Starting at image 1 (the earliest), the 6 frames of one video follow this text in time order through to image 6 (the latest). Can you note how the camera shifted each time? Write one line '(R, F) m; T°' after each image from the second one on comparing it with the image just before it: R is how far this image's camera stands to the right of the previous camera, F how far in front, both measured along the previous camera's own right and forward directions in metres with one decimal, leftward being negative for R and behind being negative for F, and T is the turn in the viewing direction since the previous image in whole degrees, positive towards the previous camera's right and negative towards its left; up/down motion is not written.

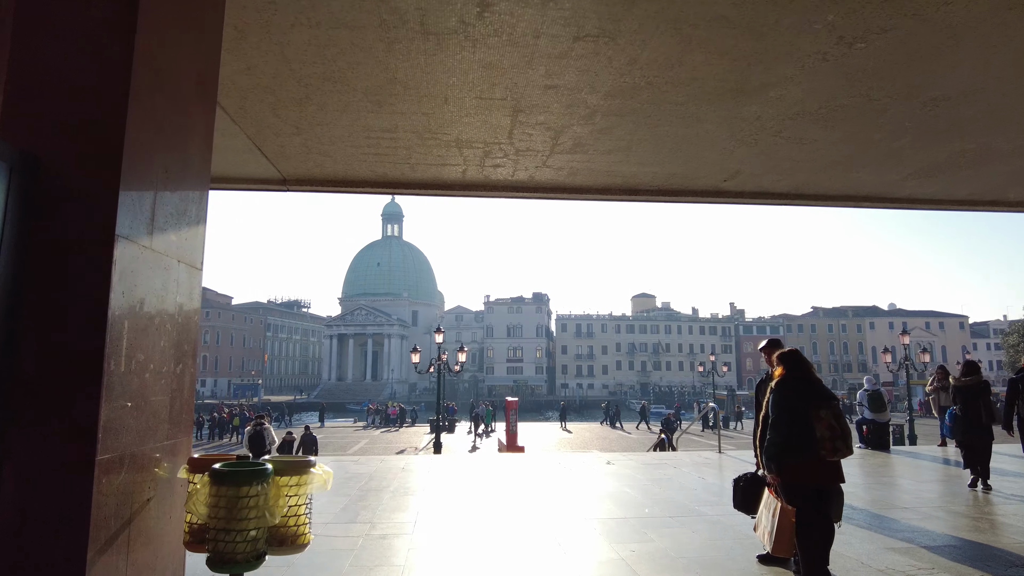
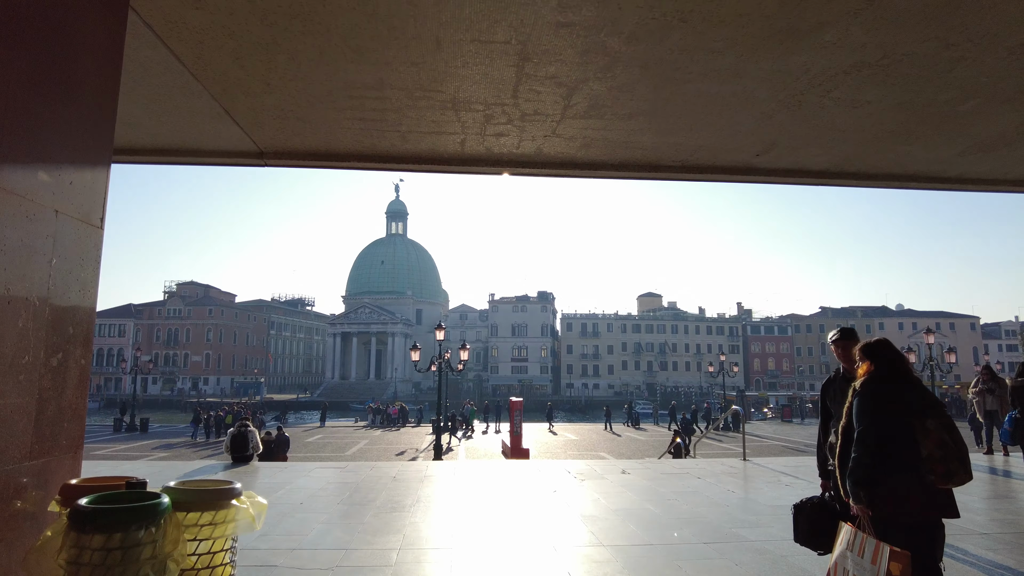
(0.0, +1.1) m; 0°
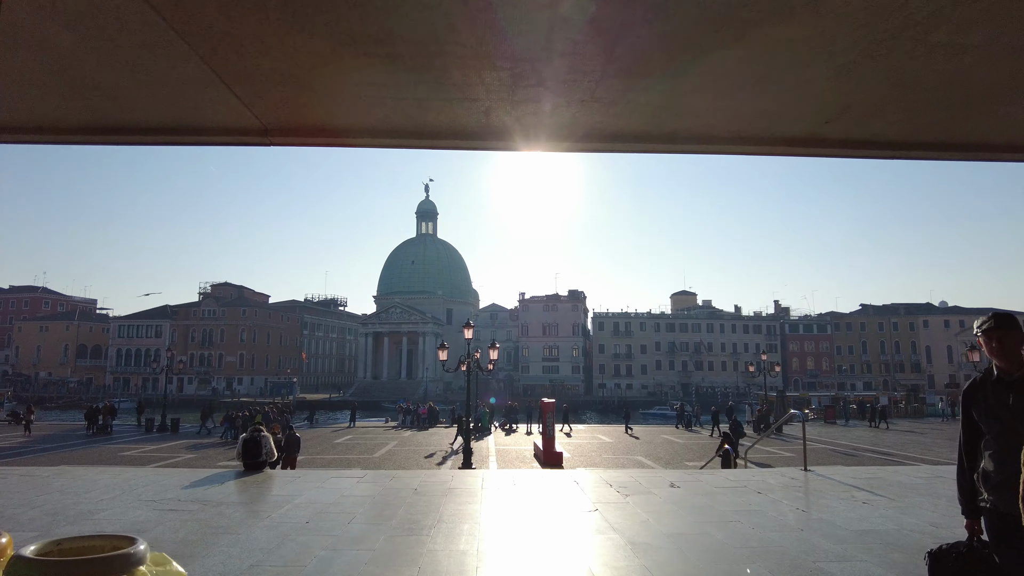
(0.0, +1.0) m; -3°
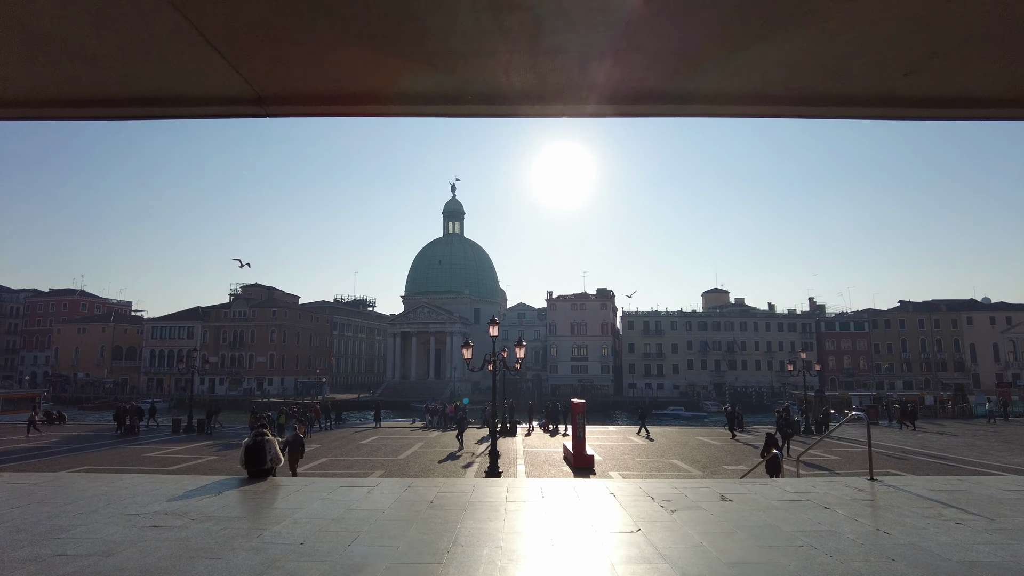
(0.0, +1.0) m; -3°
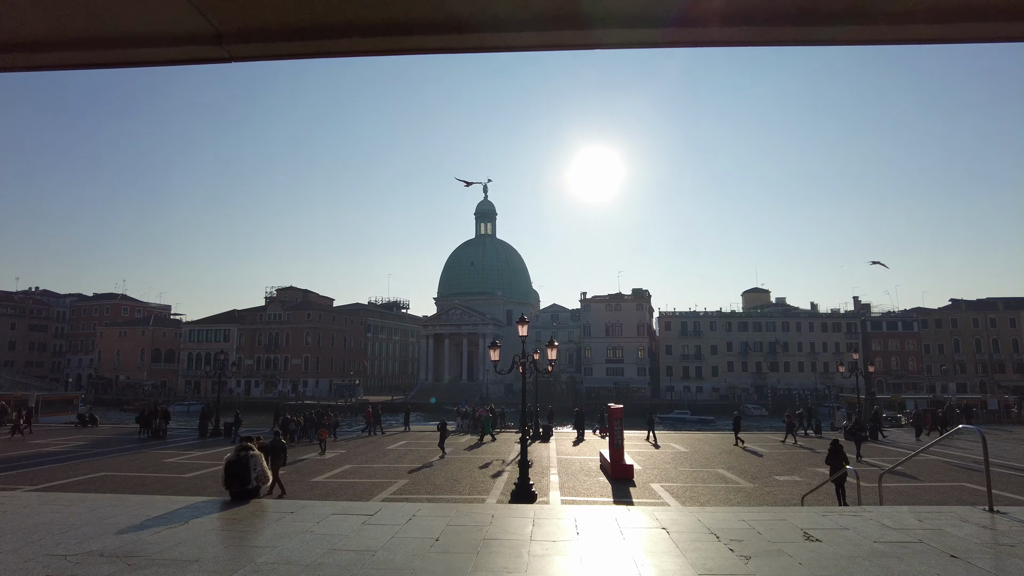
(+0.1, +1.5) m; -3°
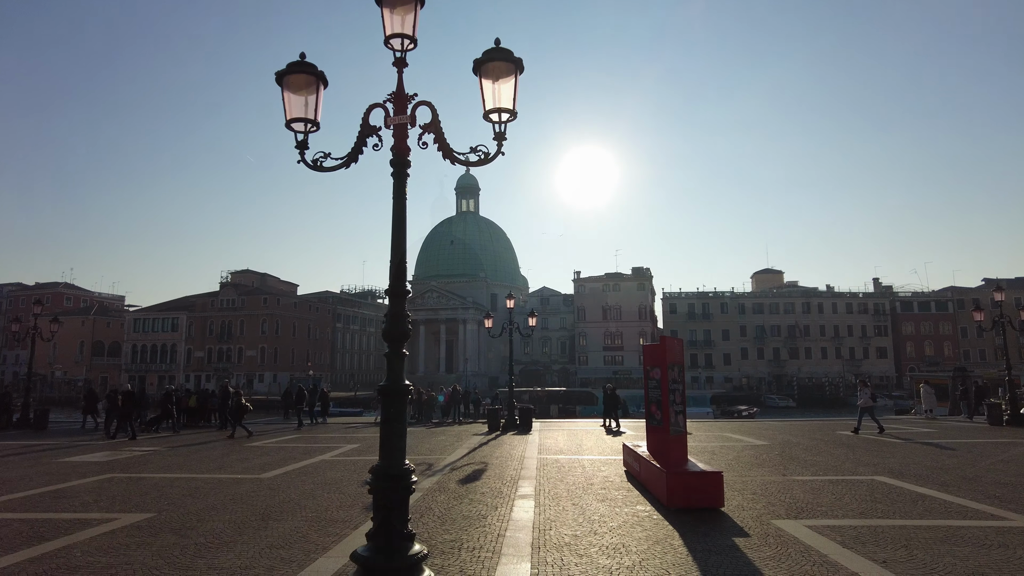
(+1.1, +10.3) m; +1°
